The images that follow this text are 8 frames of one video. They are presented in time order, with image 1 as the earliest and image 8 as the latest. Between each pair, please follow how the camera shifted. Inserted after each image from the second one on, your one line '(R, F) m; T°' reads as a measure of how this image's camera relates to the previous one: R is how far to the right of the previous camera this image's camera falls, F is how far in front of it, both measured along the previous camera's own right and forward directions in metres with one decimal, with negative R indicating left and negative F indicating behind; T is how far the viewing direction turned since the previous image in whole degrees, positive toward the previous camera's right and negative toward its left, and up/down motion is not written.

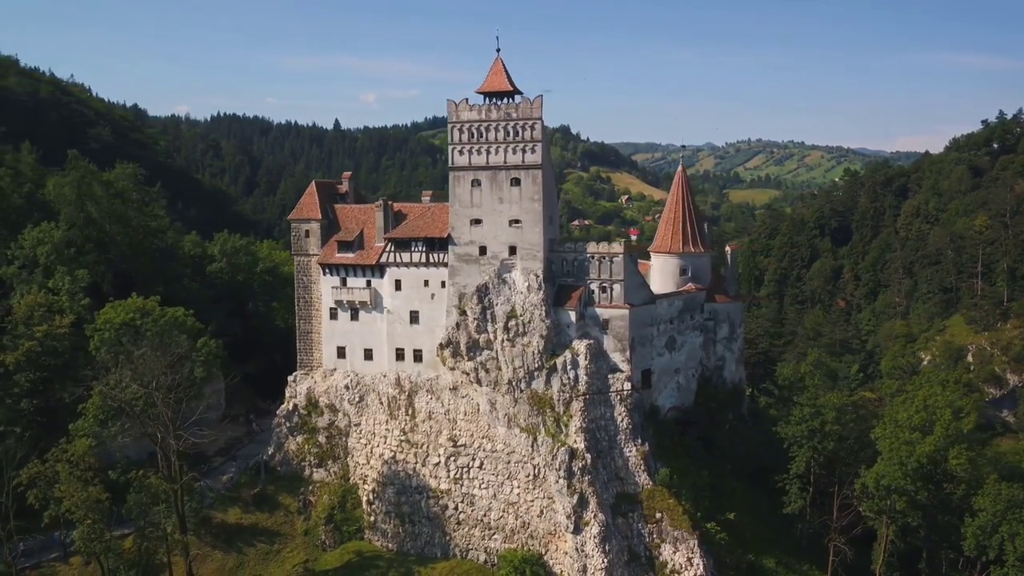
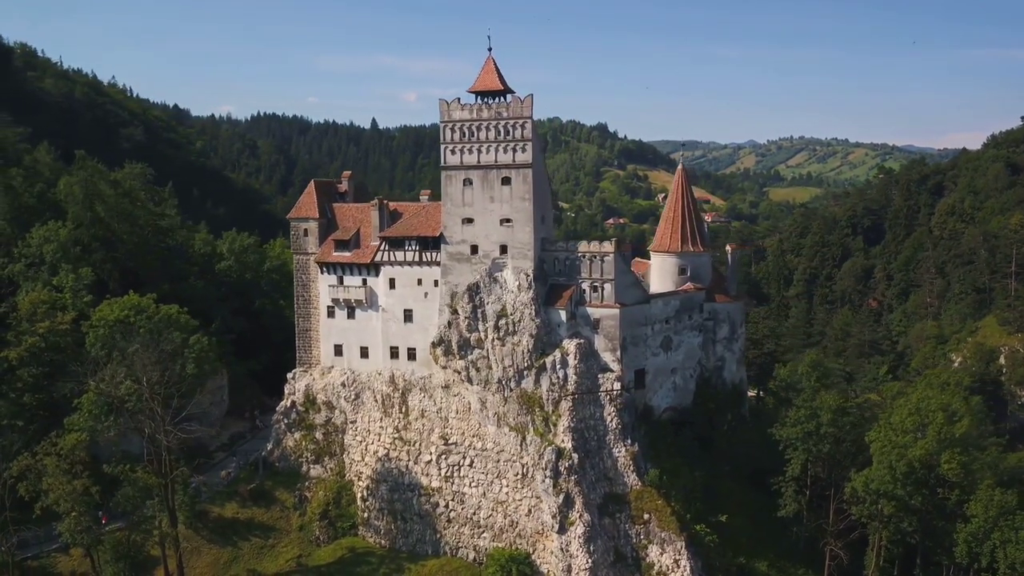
(+2.5, 0.0) m; -2°
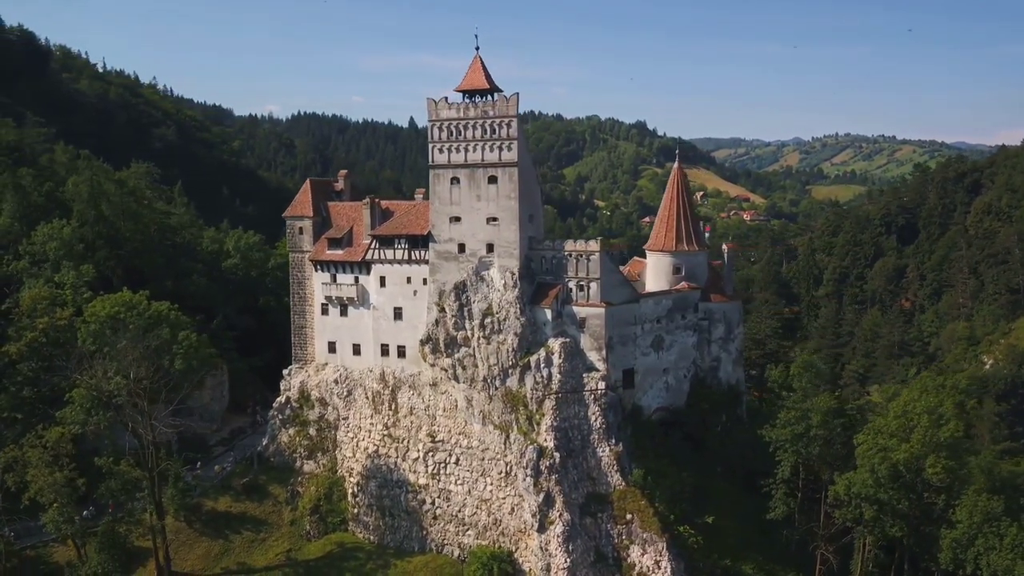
(+2.8, 0.0) m; -3°
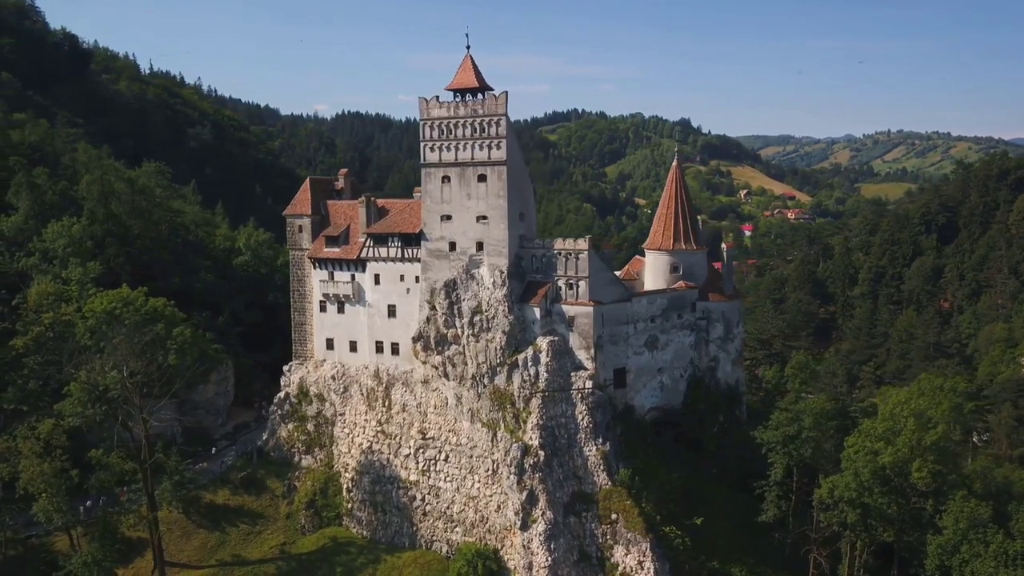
(+2.9, 0.0) m; -3°
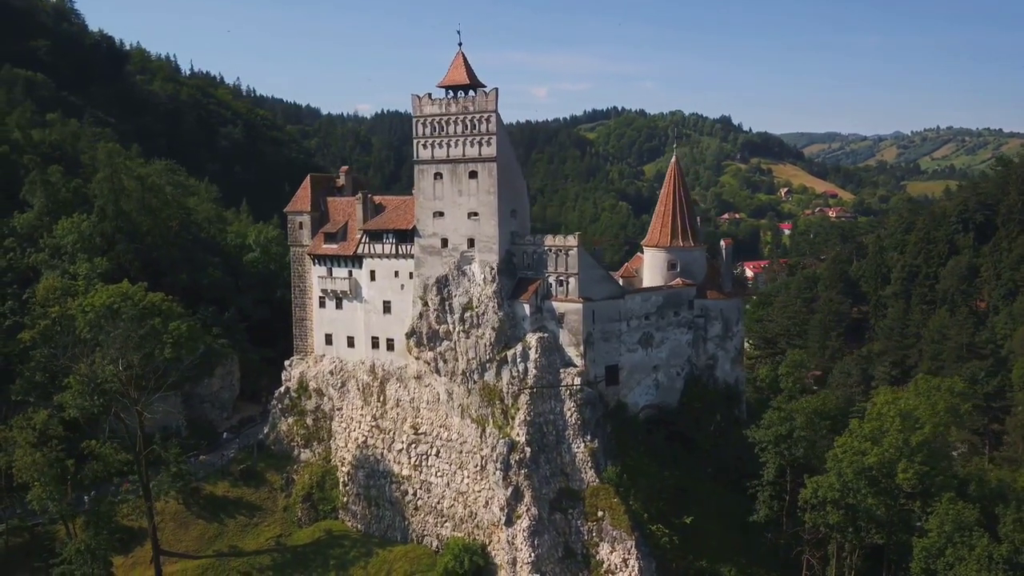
(+2.6, 0.0) m; -3°
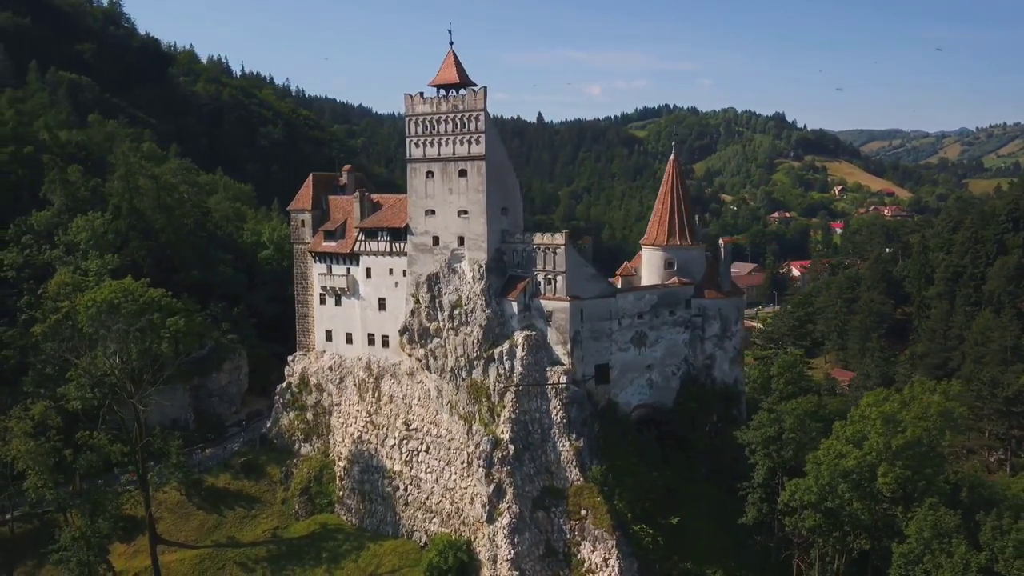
(+3.3, 0.0) m; -3°
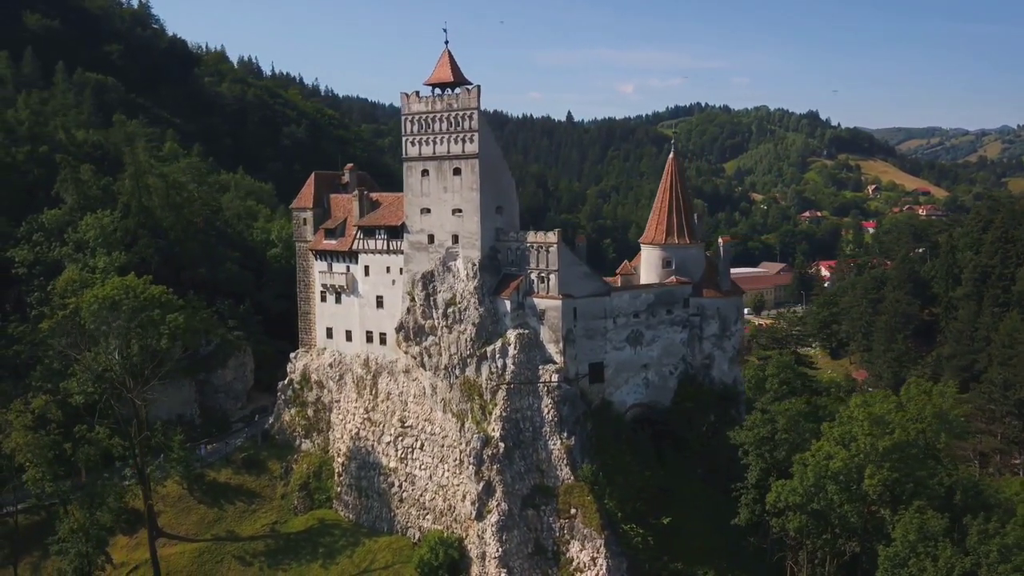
(+2.0, 0.0) m; -2°
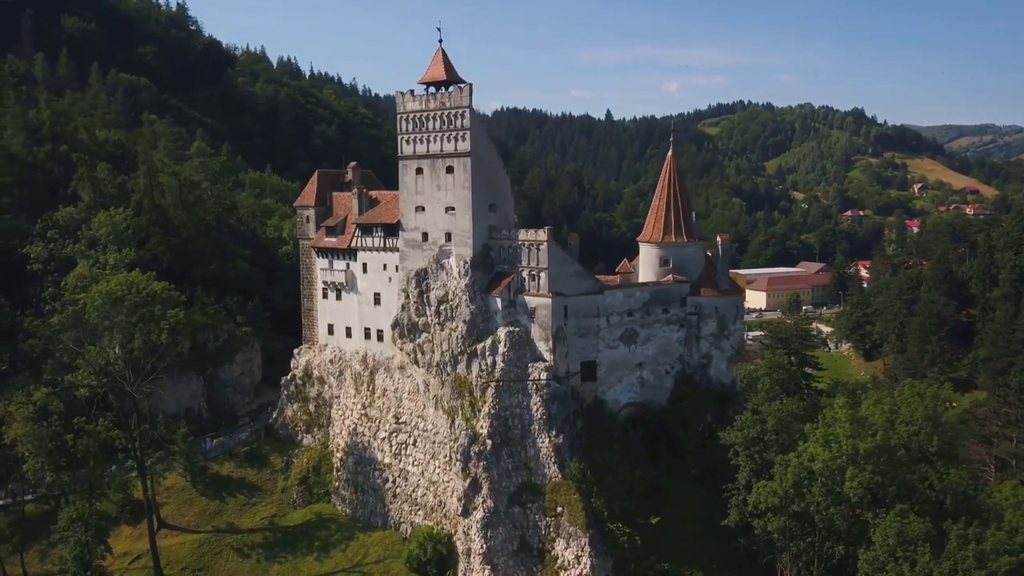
(+2.6, 0.0) m; -3°
